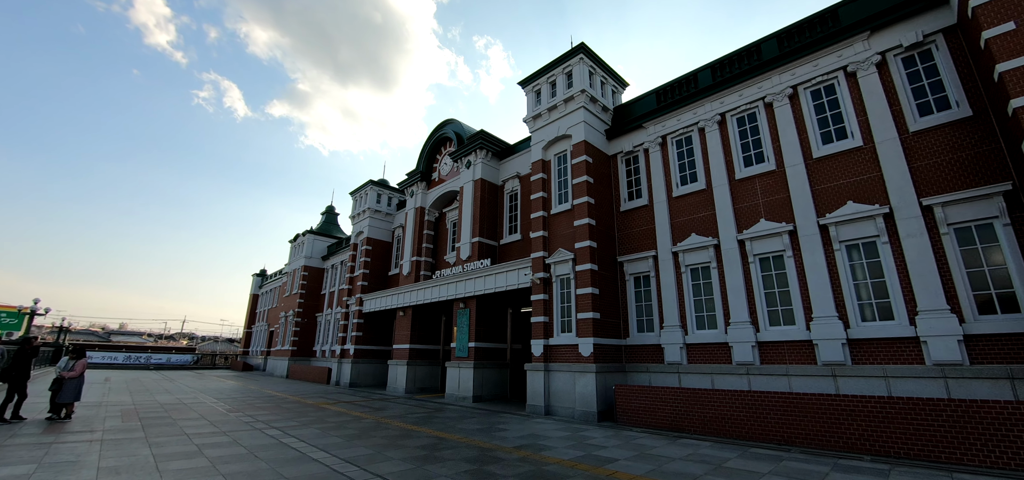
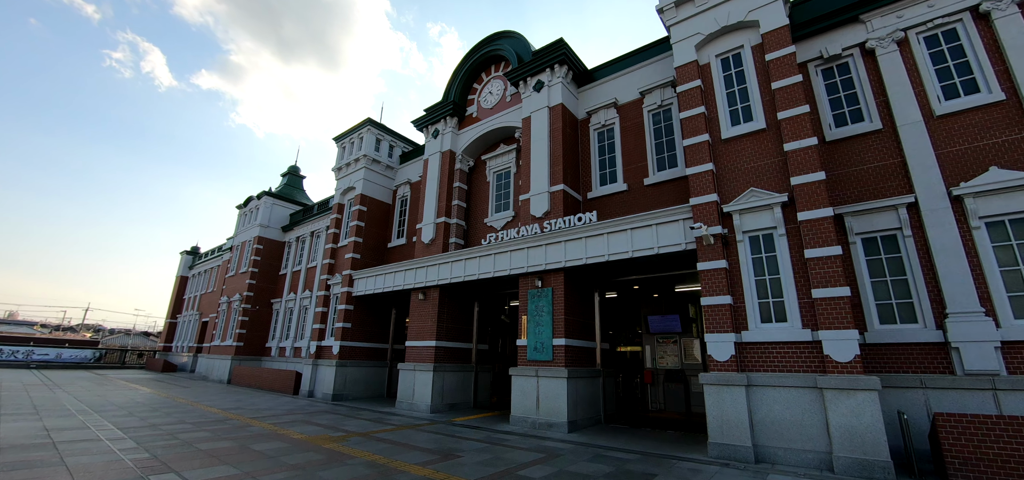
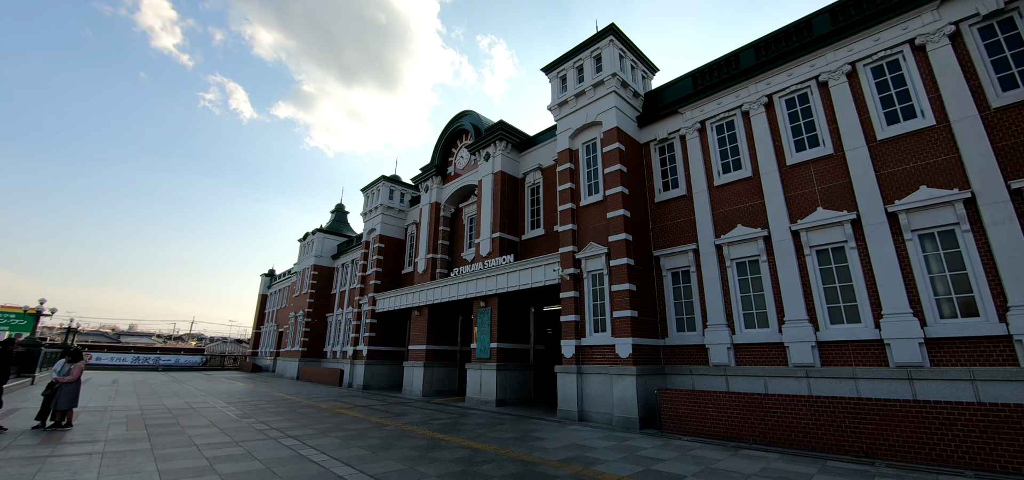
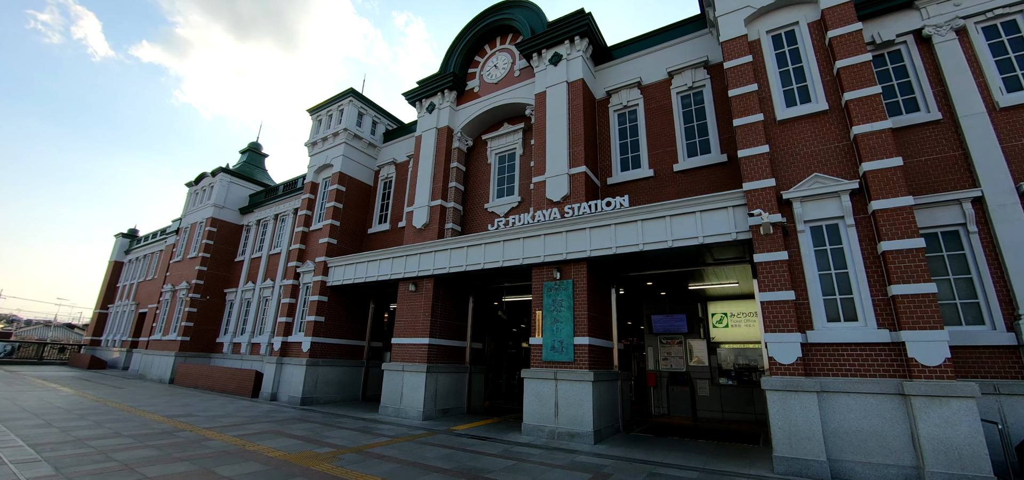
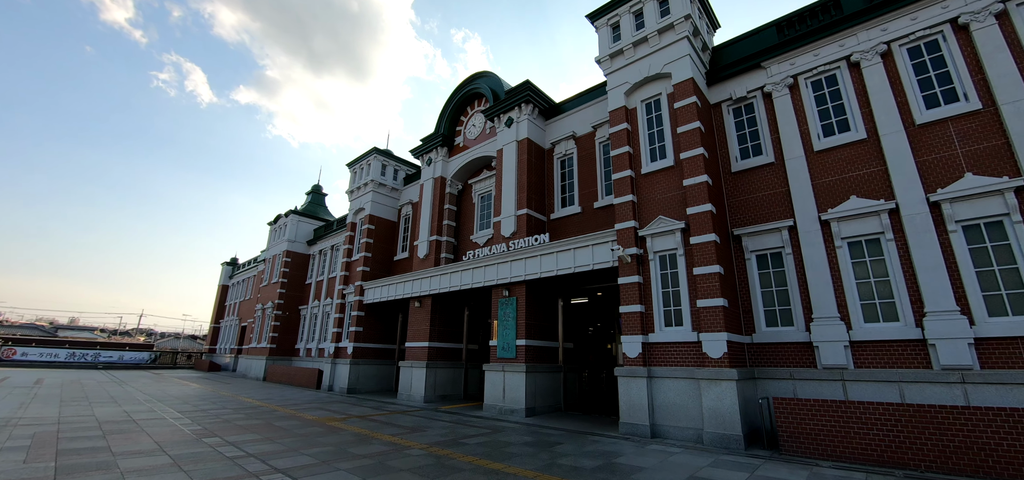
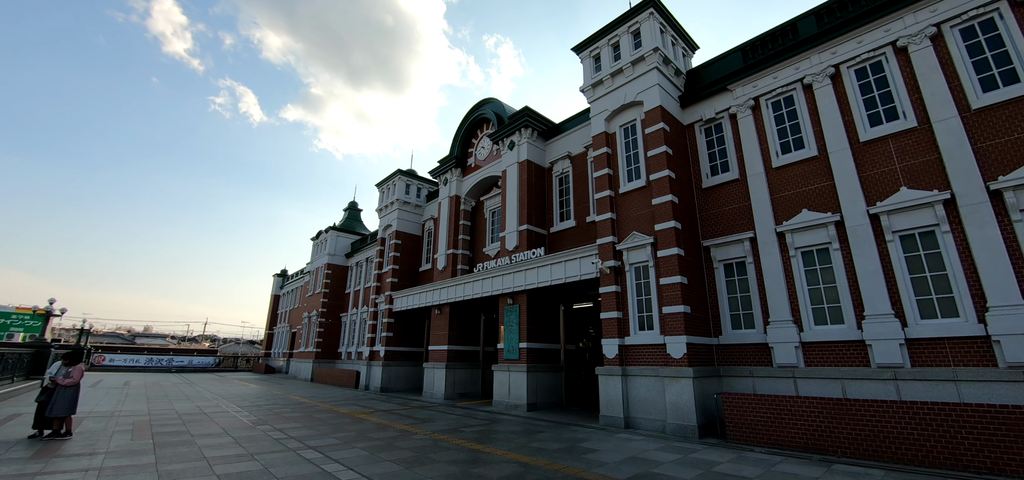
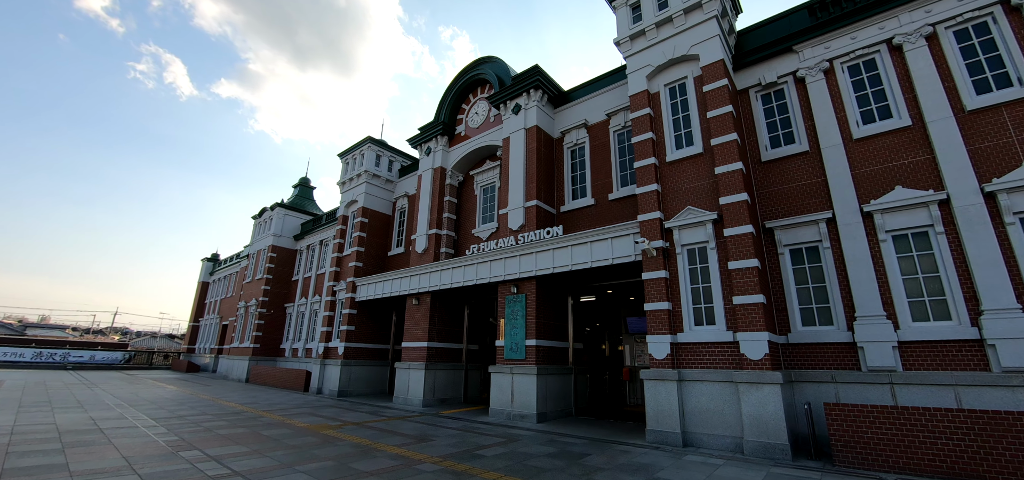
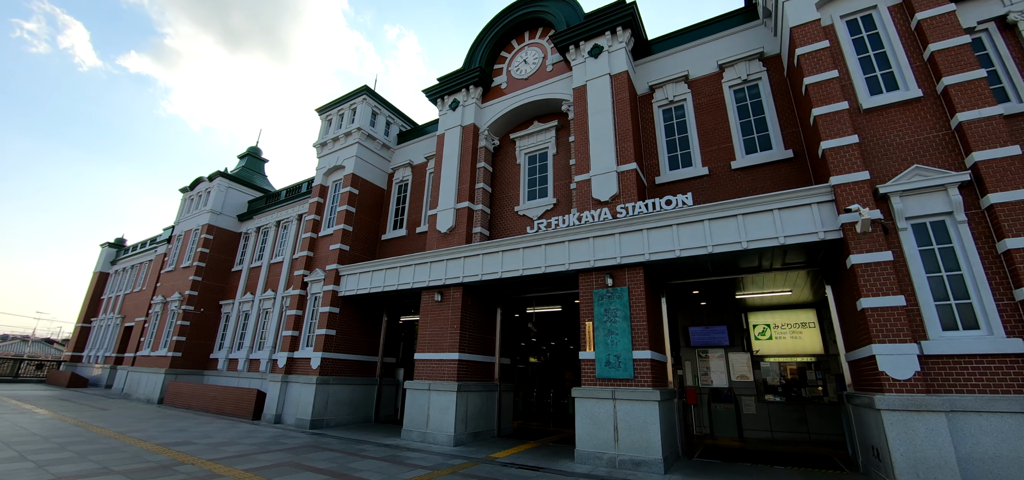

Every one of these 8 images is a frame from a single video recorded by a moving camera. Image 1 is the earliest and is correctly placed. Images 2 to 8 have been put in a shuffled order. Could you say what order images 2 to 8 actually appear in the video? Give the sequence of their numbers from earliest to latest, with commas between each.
3, 6, 5, 7, 2, 4, 8
